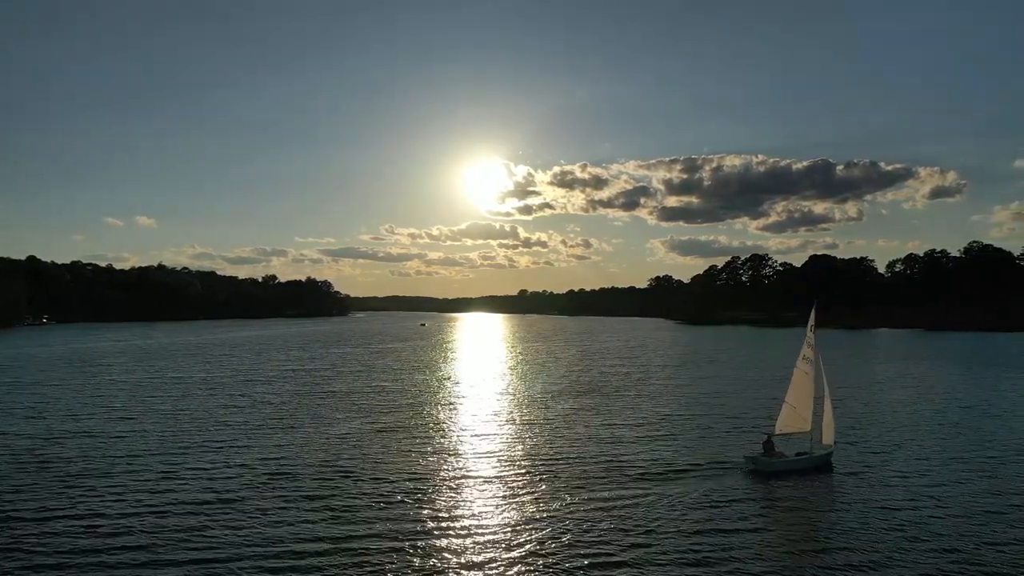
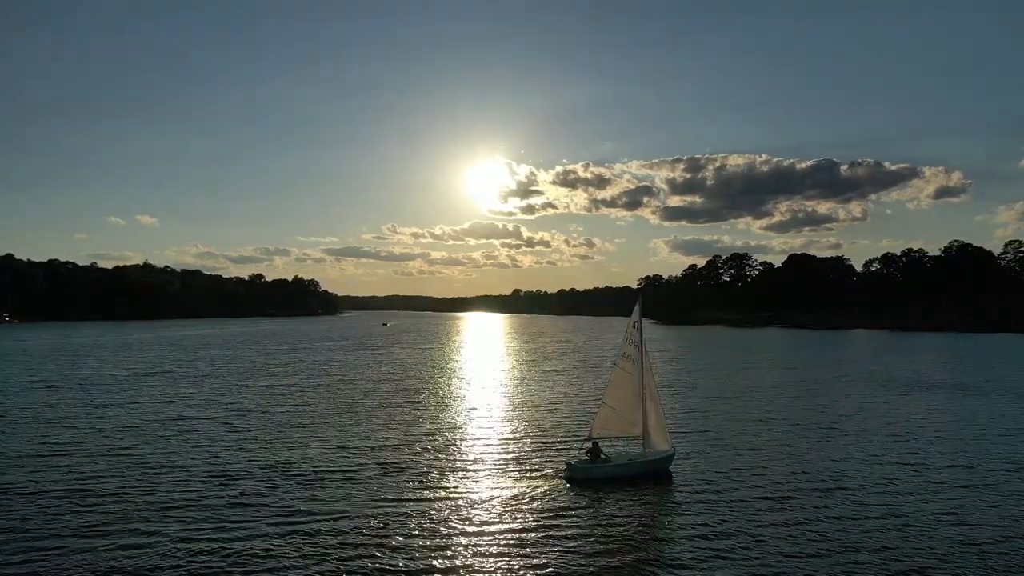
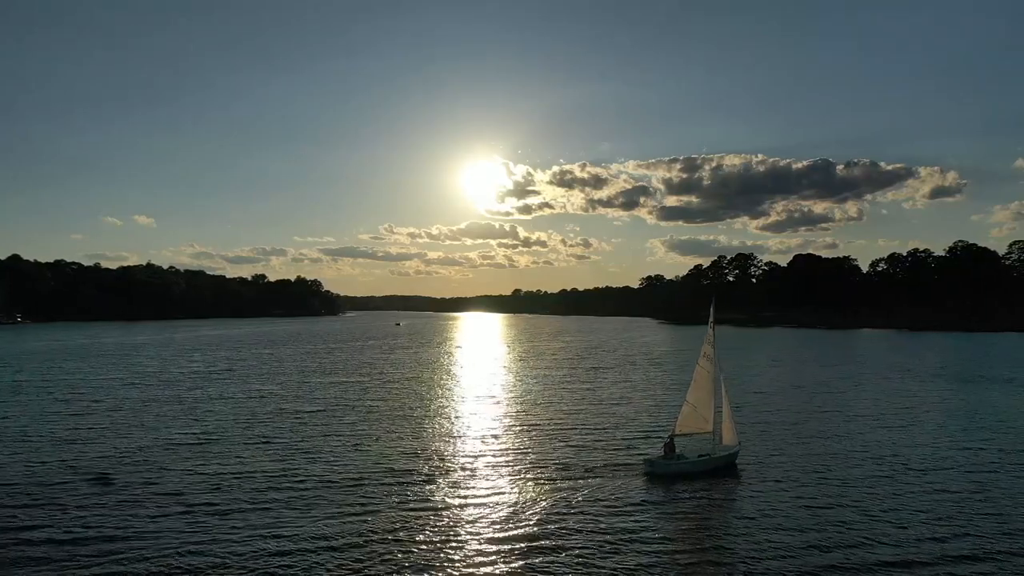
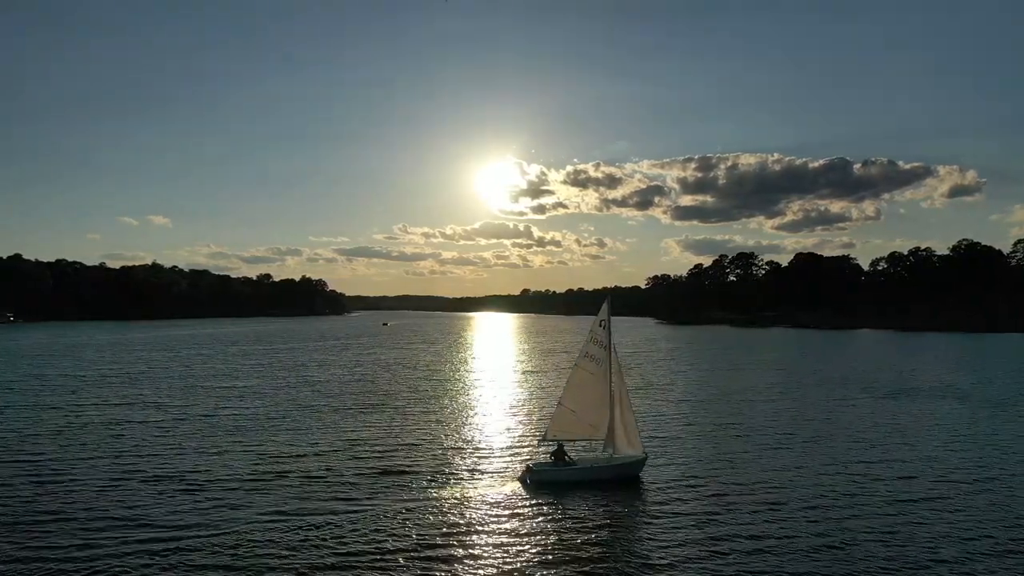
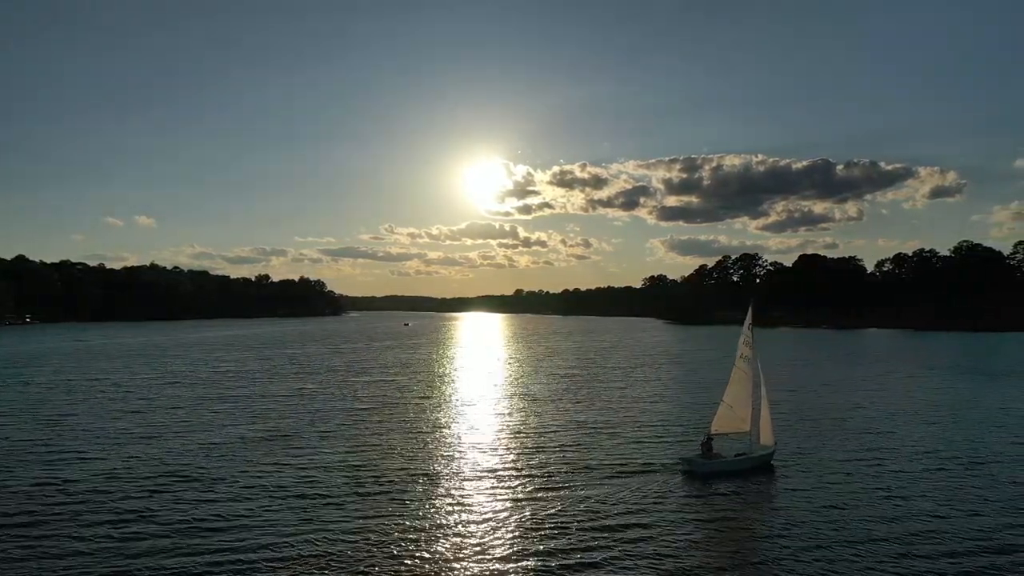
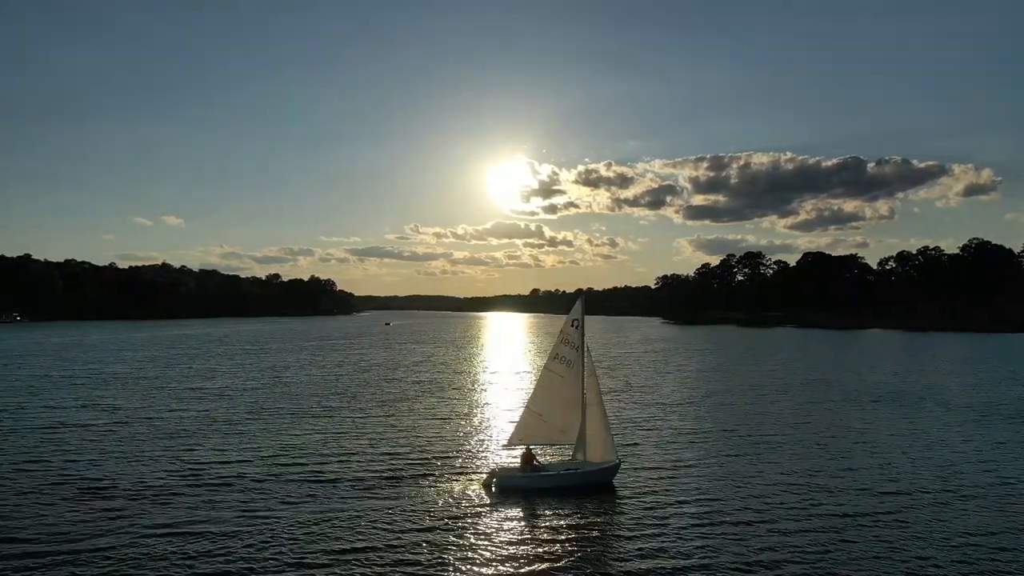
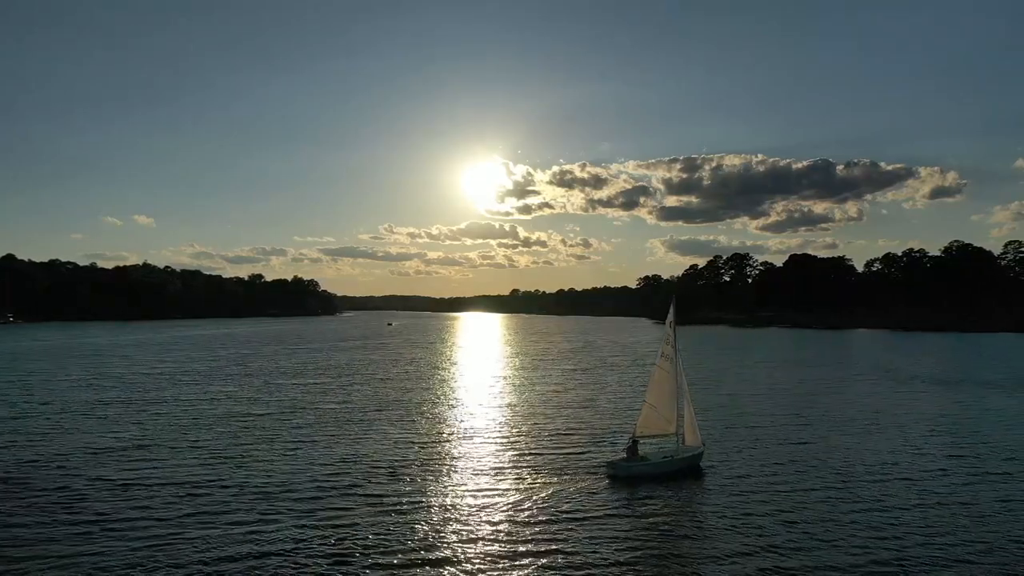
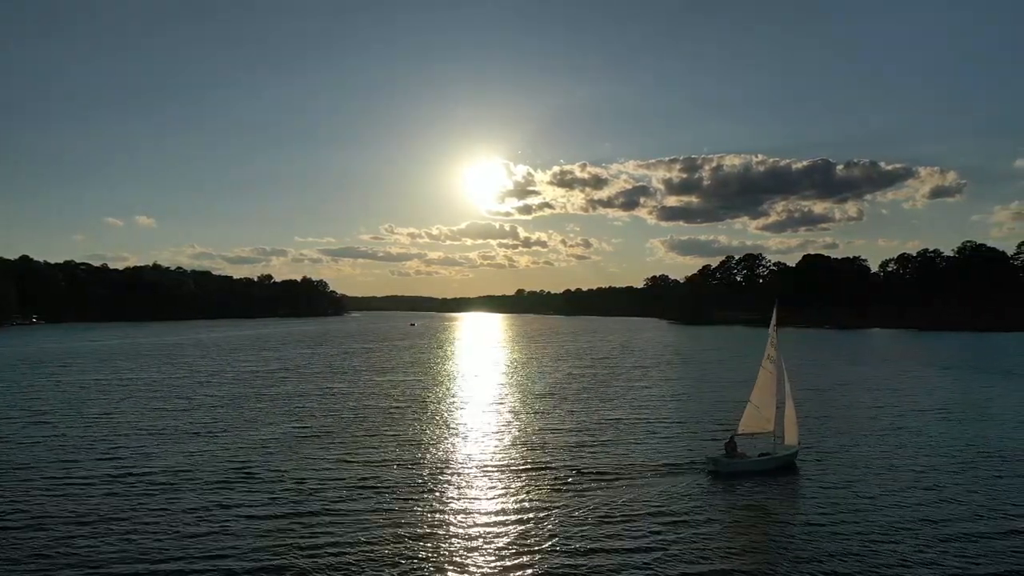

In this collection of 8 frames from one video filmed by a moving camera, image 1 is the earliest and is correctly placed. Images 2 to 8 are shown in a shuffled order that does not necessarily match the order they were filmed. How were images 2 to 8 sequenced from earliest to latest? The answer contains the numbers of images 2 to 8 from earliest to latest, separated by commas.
8, 5, 3, 7, 2, 4, 6
